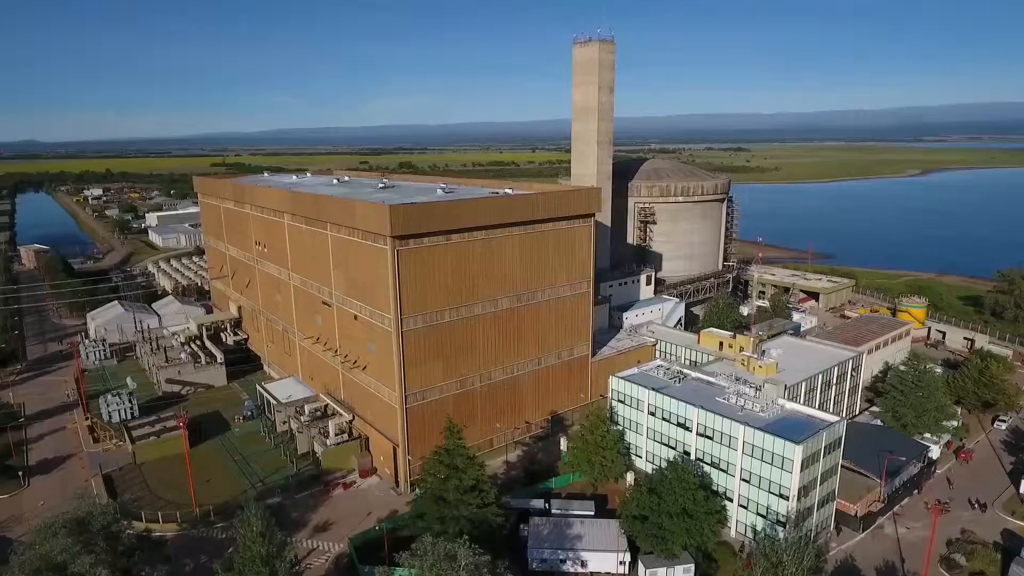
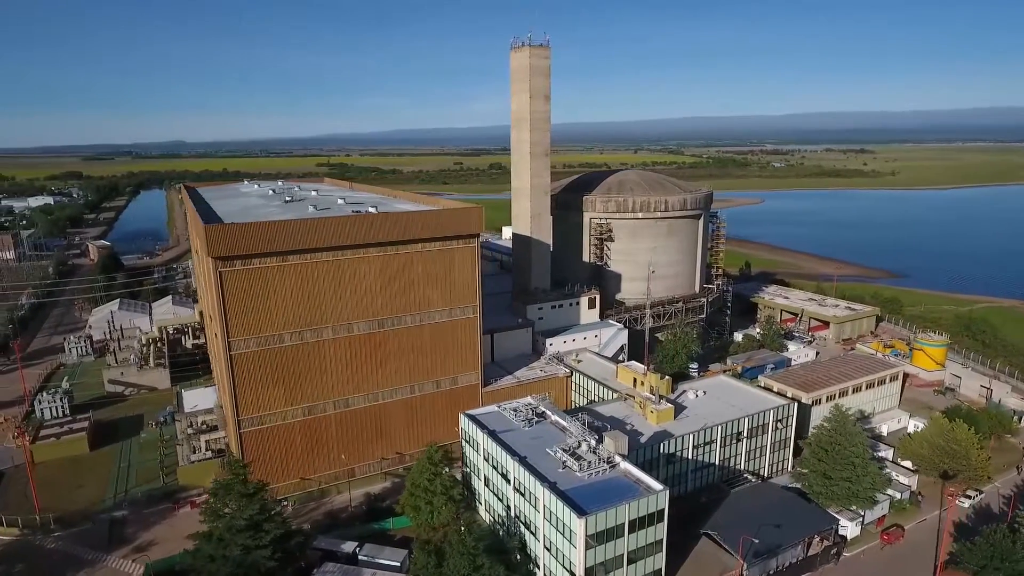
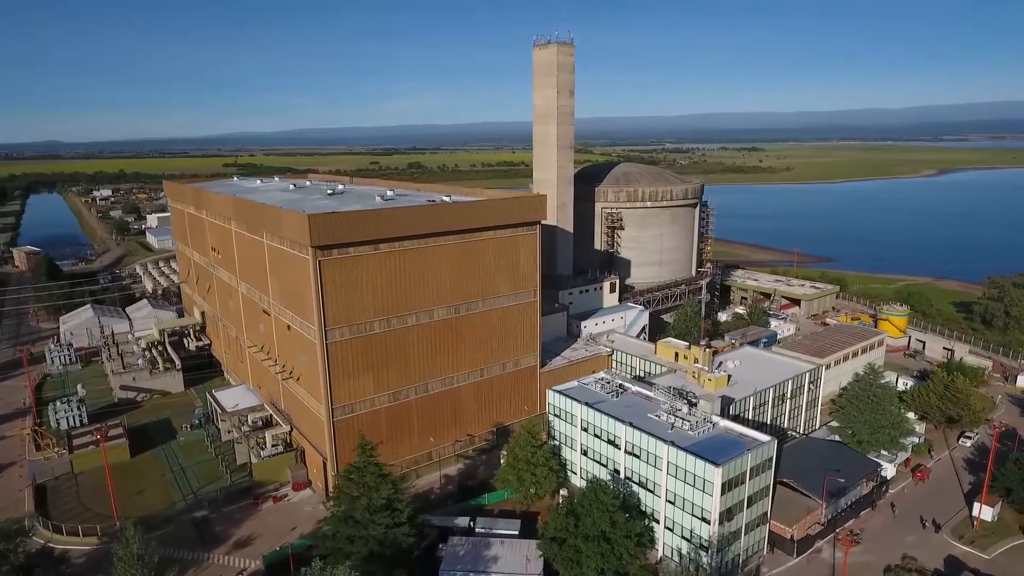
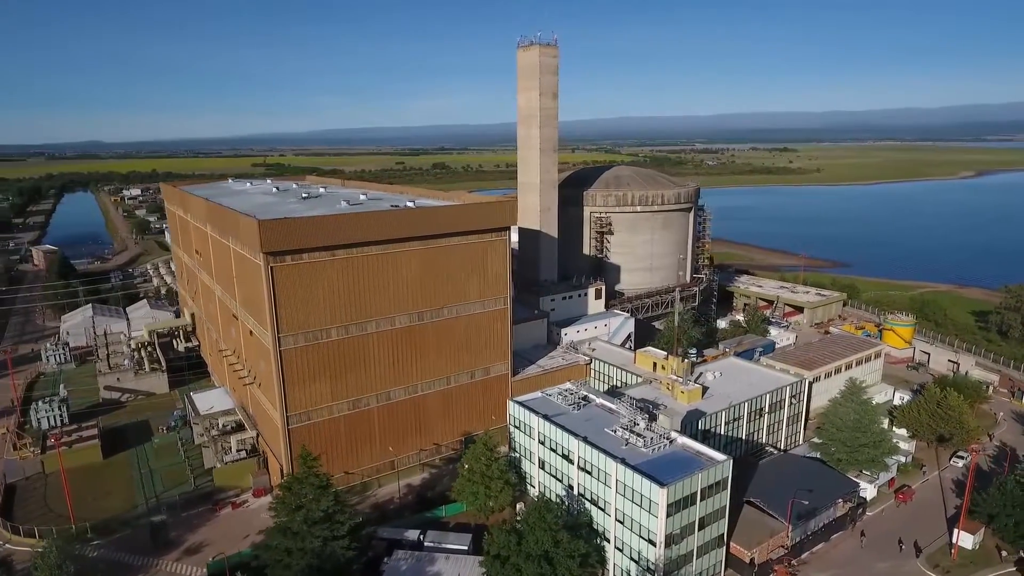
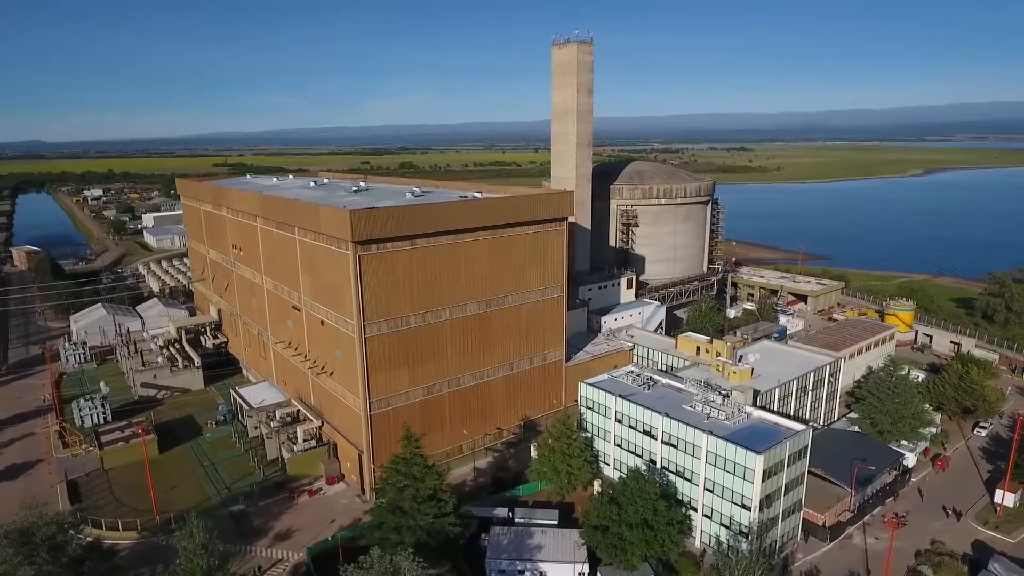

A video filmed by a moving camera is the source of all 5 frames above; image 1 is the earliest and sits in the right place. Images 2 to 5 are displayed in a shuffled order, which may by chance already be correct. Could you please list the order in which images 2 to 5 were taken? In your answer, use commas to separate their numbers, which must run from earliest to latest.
5, 3, 4, 2
